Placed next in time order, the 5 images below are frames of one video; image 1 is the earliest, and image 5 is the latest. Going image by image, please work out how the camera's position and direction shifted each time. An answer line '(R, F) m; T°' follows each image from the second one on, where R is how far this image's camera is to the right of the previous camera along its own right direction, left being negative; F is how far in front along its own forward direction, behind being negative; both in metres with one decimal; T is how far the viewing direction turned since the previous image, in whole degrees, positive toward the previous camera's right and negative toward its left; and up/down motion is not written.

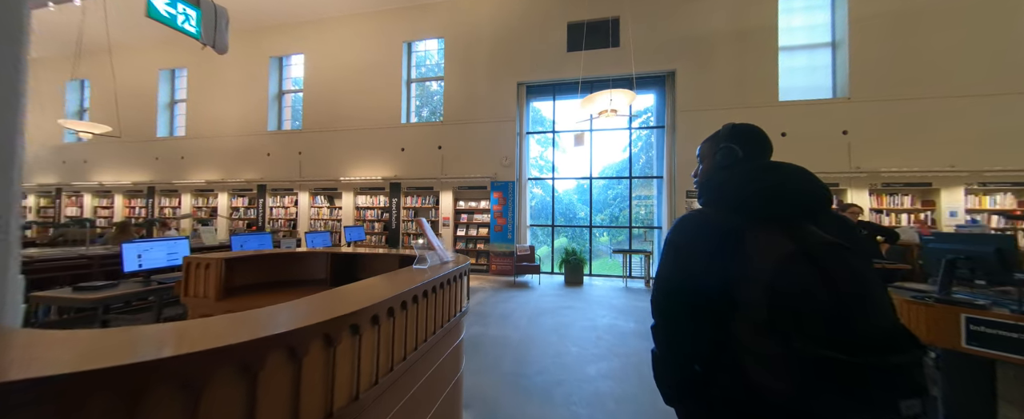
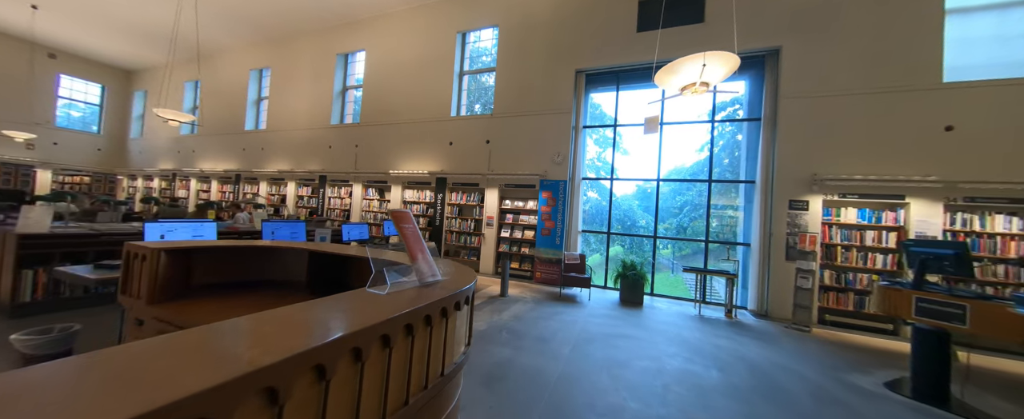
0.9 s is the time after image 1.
(+0.1, +0.7) m; -10°
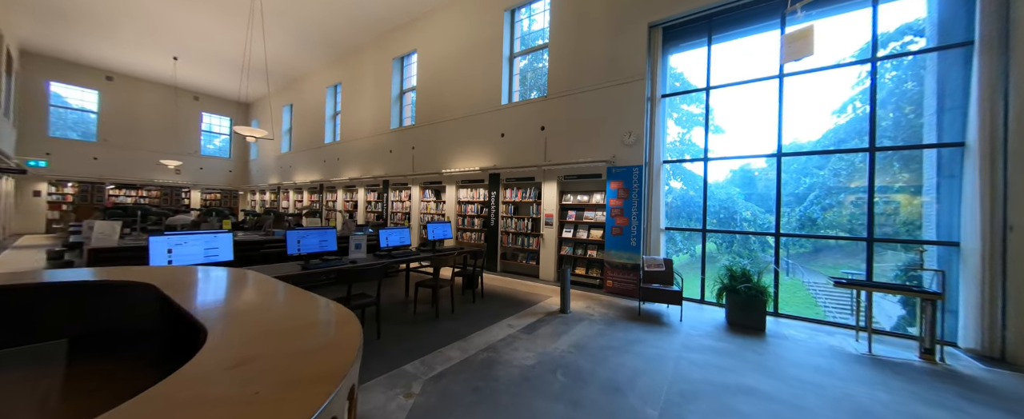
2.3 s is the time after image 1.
(+0.2, +0.9) m; -13°
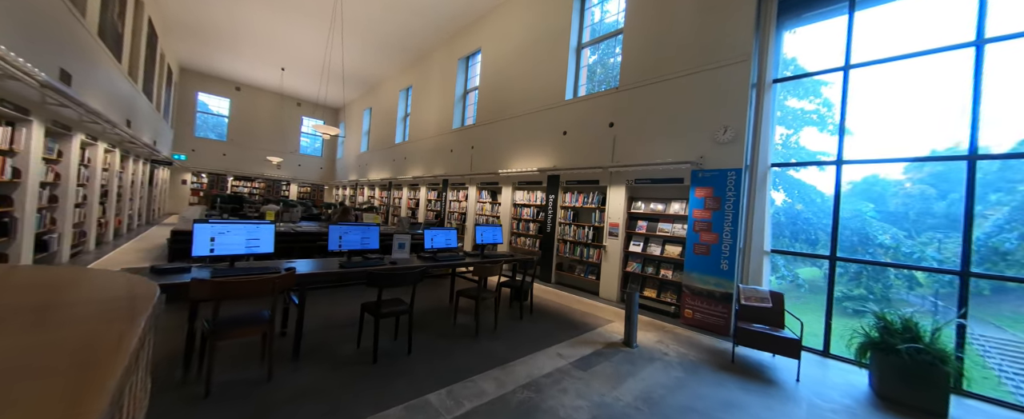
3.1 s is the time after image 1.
(0.0, +0.5) m; -11°
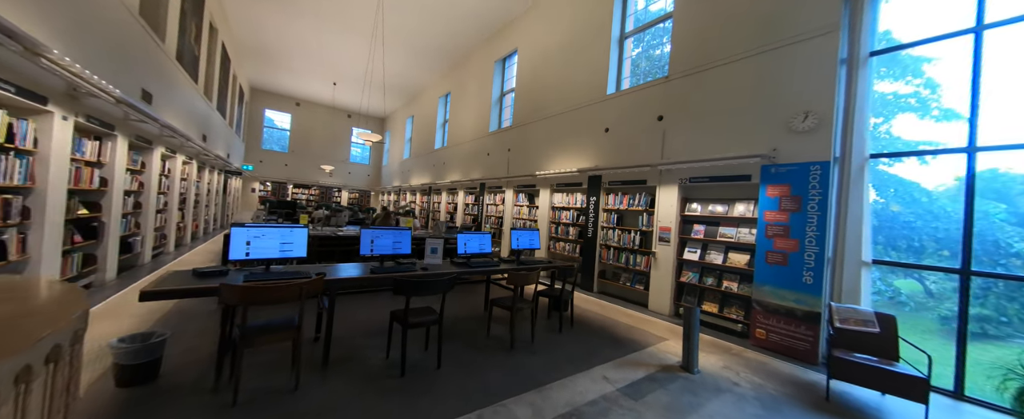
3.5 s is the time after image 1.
(0.0, +0.3) m; -7°
